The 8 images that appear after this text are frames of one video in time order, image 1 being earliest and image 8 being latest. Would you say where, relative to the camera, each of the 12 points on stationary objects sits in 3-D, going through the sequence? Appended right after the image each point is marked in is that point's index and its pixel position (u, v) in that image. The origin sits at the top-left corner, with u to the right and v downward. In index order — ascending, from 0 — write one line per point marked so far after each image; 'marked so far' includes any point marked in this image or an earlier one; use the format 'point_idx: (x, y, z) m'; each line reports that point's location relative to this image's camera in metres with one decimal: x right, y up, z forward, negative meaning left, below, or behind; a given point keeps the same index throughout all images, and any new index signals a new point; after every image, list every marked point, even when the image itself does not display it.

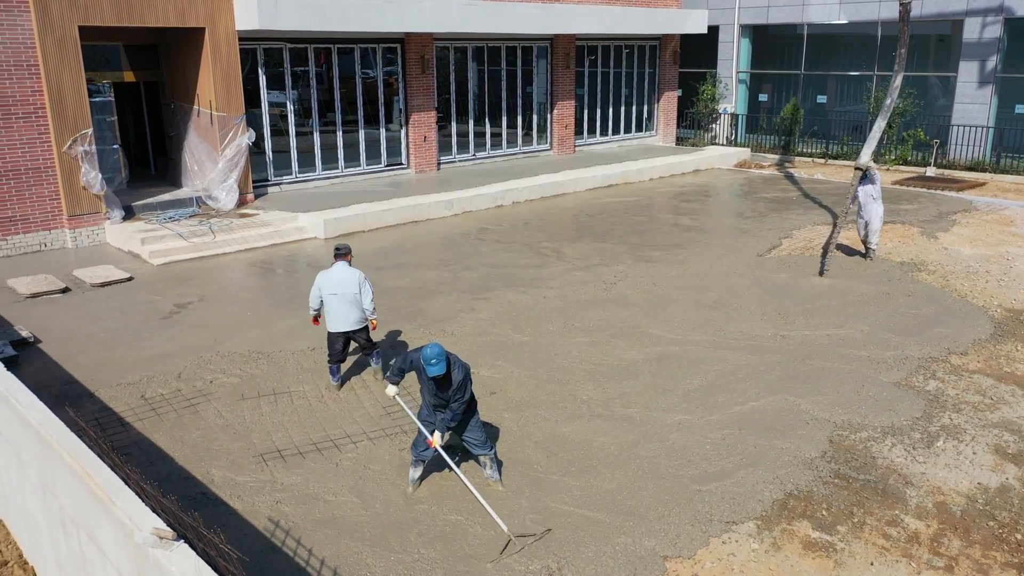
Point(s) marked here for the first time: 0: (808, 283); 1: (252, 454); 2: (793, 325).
0: (+4.2, +0.1, +11.6) m
1: (-2.2, -1.4, +6.9) m
2: (+3.4, -0.4, +9.9) m
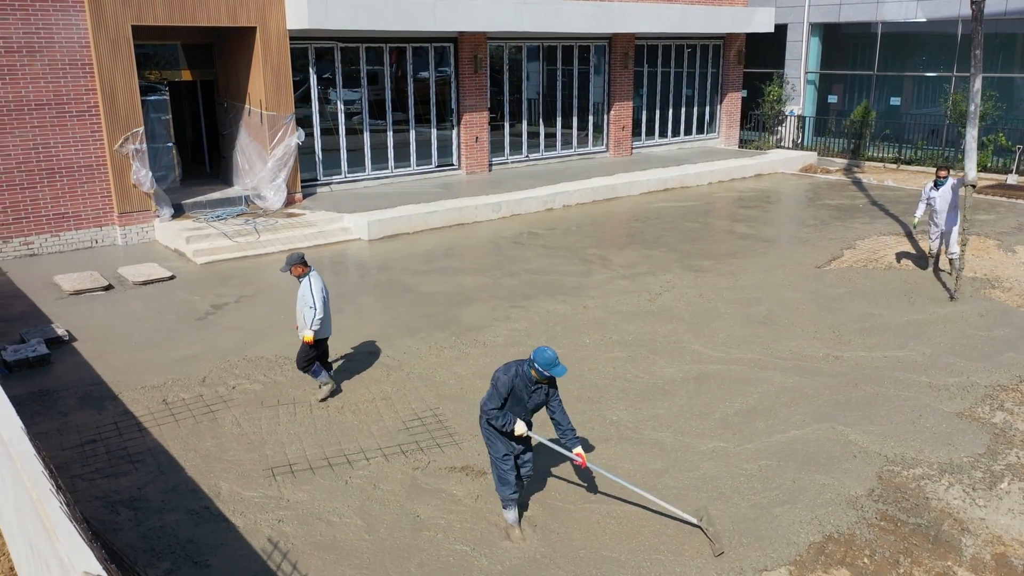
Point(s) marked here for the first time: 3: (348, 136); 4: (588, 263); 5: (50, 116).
0: (+4.7, -0.1, +10.9) m
1: (-2.0, -1.5, +6.7) m
2: (+3.8, -0.6, +9.3) m
3: (-3.4, +3.1, +16.9) m
4: (+1.2, +0.4, +12.8) m
5: (-7.3, +2.7, +13.1) m
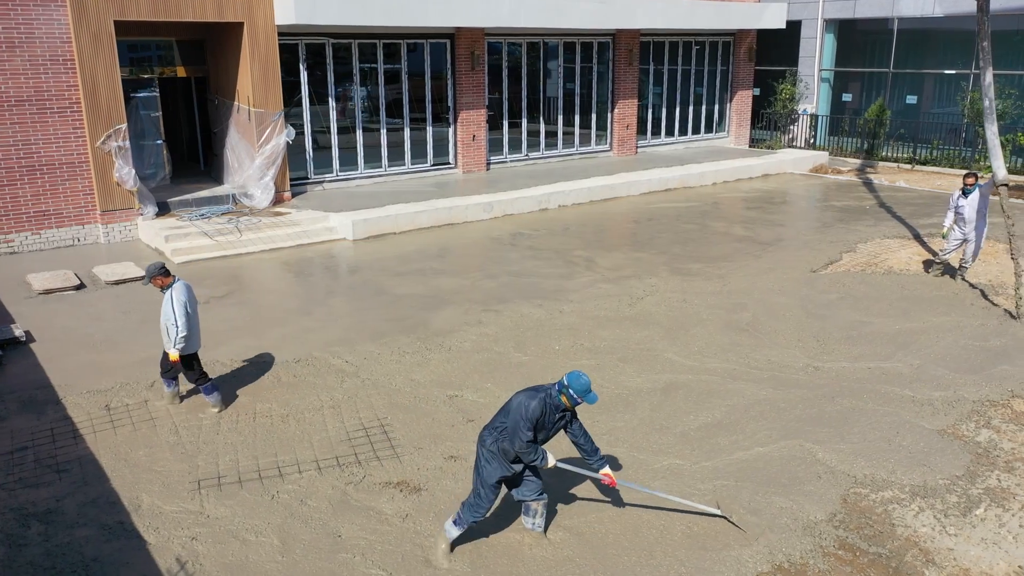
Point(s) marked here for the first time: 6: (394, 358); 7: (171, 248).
0: (+4.4, -0.2, +10.4) m
1: (-2.5, -1.5, +6.4) m
2: (+3.4, -0.7, +8.8) m
3: (-3.5, +3.1, +16.7) m
4: (+0.9, +0.3, +12.4) m
5: (-7.5, +2.7, +13.0) m
6: (-1.3, -0.7, +8.8) m
7: (-5.3, +0.6, +12.8) m
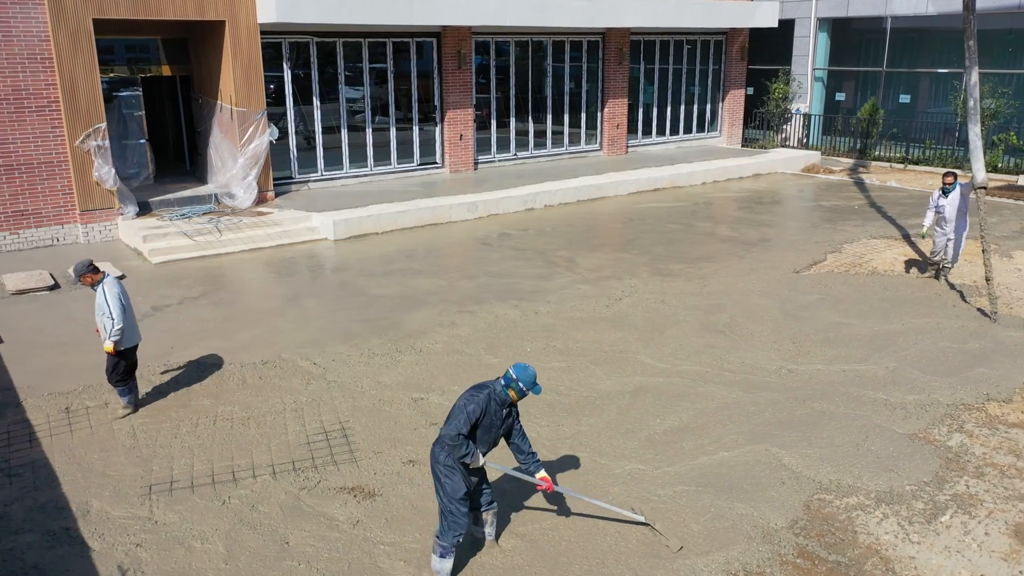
0: (+4.1, -0.2, +10.3) m
1: (-2.8, -1.5, +6.3) m
2: (+3.1, -0.7, +8.6) m
3: (-3.8, +3.1, +16.6) m
4: (+0.6, +0.3, +12.2) m
5: (-7.8, +2.7, +12.9) m
6: (-1.6, -0.8, +8.7) m
7: (-5.6, +0.6, +12.7) m
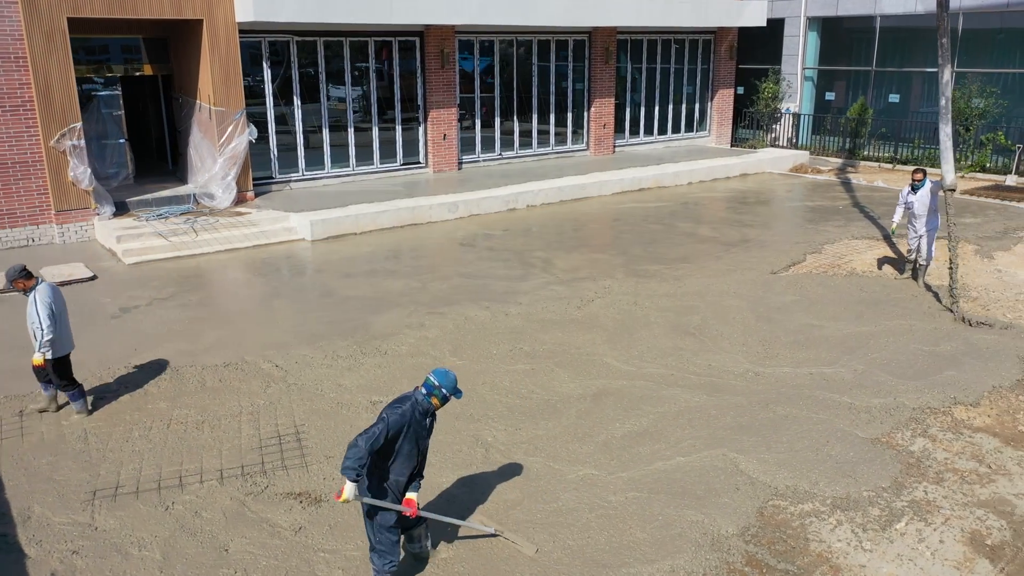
0: (+3.7, -0.2, +10.1) m
1: (-3.2, -1.5, +6.2) m
2: (+2.7, -0.7, +8.5) m
3: (-4.1, +3.1, +16.5) m
4: (+0.3, +0.3, +12.1) m
5: (-8.2, +2.7, +12.8) m
6: (-1.9, -0.8, +8.6) m
7: (-6.0, +0.6, +12.6) m
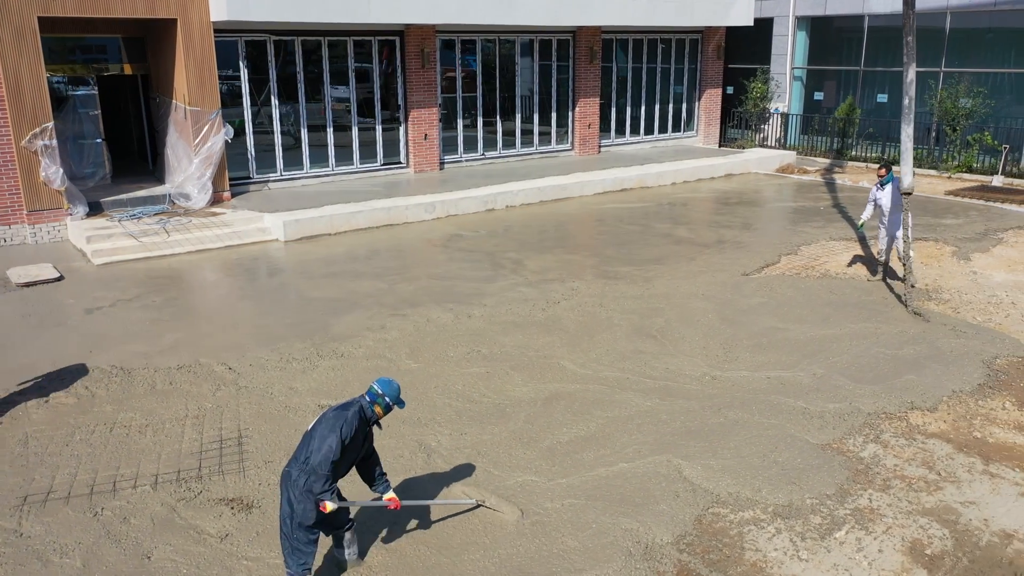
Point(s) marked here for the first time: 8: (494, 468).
0: (+3.3, -0.3, +10.0) m
1: (-3.6, -1.5, +6.1) m
2: (+2.3, -0.8, +8.4) m
3: (-4.5, +3.1, +16.4) m
4: (-0.2, +0.3, +12.0) m
5: (-8.6, +2.7, +12.7) m
6: (-2.4, -0.8, +8.5) m
7: (-6.4, +0.6, +12.6) m
8: (-0.1, -1.4, +6.4) m
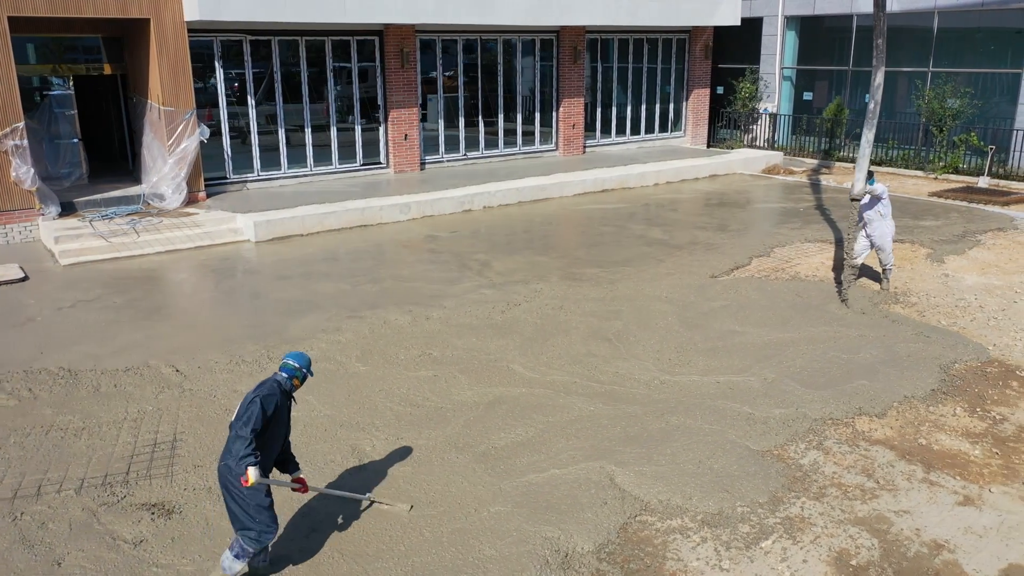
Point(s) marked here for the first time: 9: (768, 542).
0: (+2.8, -0.3, +9.9) m
1: (-4.2, -1.5, +6.0) m
2: (+1.7, -0.8, +8.3) m
3: (-5.0, +3.0, +16.3) m
4: (-0.7, +0.3, +11.9) m
5: (-9.1, +2.7, +12.7) m
6: (-2.9, -0.8, +8.5) m
7: (-6.9, +0.6, +12.6) m
8: (-0.7, -1.4, +6.3) m
9: (+1.7, -1.7, +5.6) m
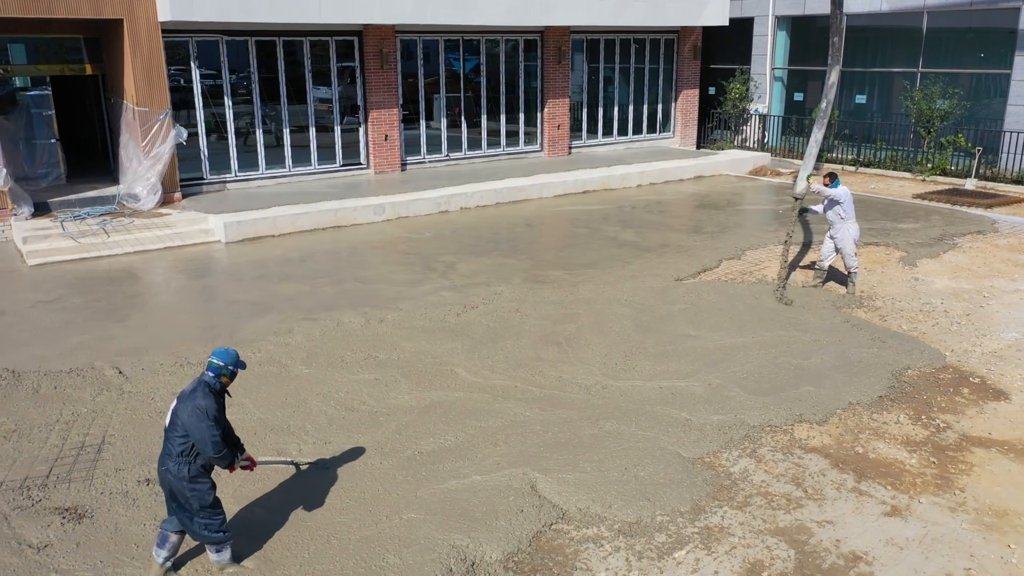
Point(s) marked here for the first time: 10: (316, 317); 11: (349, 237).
0: (+2.2, -0.3, +9.8) m
1: (-4.8, -1.6, +6.0) m
2: (+1.2, -0.8, +8.2) m
3: (-5.4, +3.0, +16.3) m
4: (-1.2, +0.3, +11.9) m
5: (-9.6, +2.7, +12.8) m
6: (-3.5, -0.8, +8.4) m
7: (-7.4, +0.6, +12.6) m
8: (-1.3, -1.4, +6.2) m
9: (+1.1, -1.8, +5.5) m
10: (-2.3, -0.3, +9.9) m
11: (-2.8, +0.9, +14.1) m
